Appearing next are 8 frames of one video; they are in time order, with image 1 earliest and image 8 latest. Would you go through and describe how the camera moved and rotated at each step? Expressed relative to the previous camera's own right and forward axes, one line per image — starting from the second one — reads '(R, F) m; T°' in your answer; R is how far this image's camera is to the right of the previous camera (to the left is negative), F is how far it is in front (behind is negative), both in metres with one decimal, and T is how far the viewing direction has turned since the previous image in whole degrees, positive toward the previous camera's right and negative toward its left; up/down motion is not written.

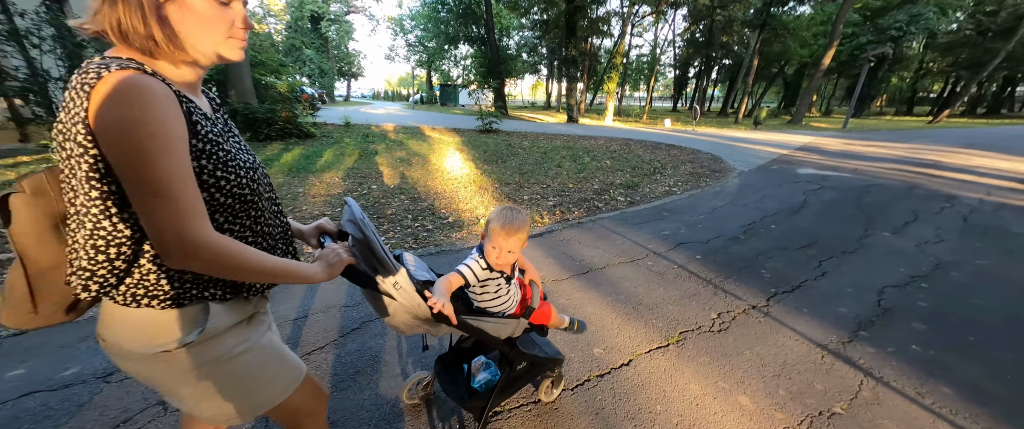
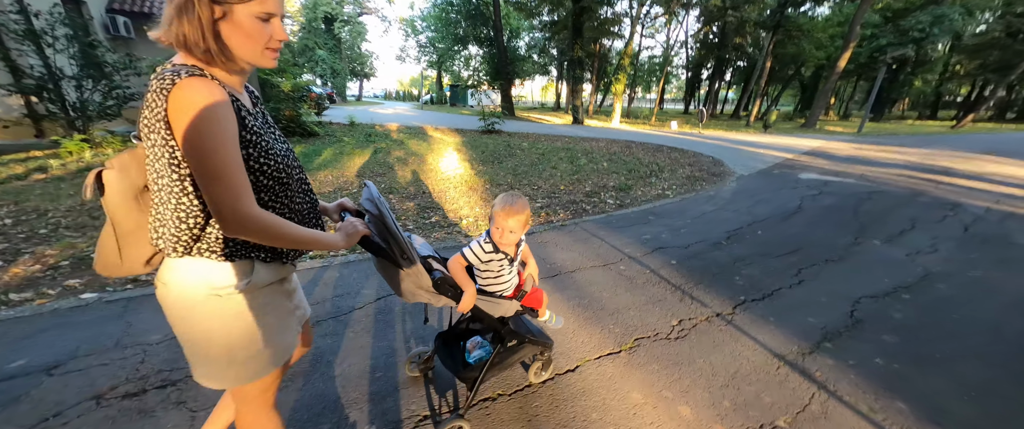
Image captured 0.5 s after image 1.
(+0.4, 0.0) m; -2°
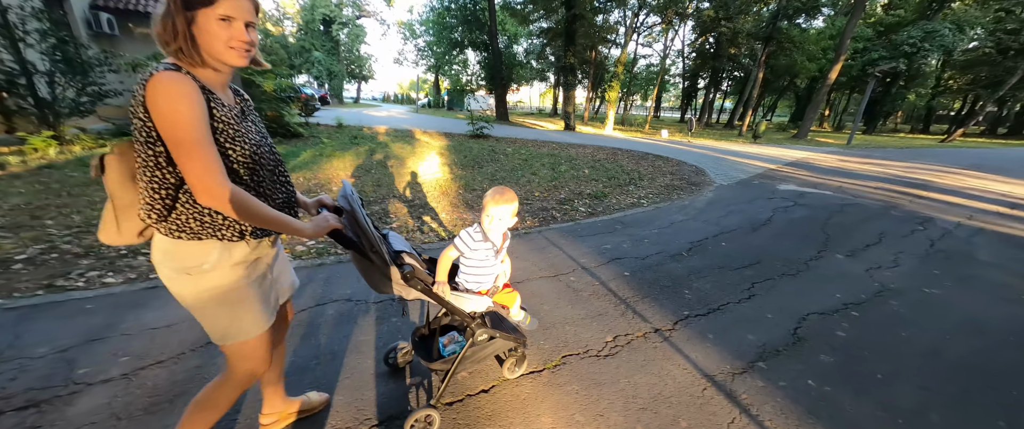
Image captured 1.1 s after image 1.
(+0.5, +0.1) m; 0°
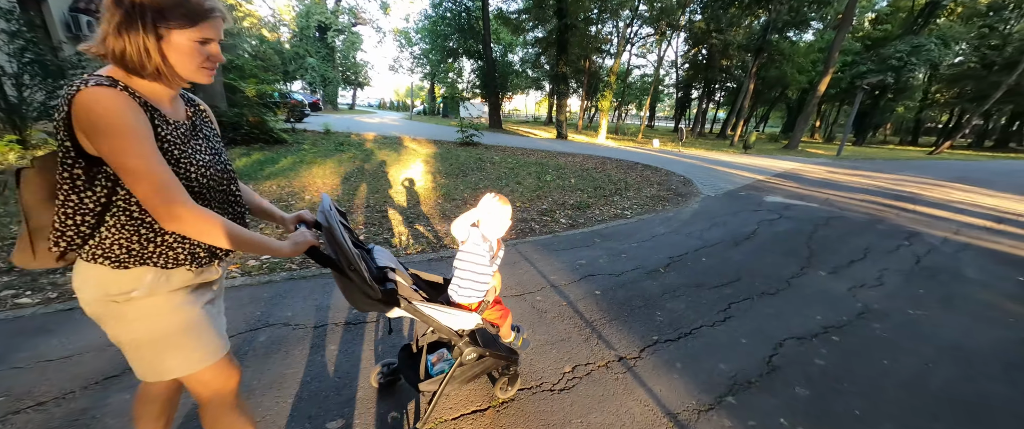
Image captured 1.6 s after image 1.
(+0.3, +0.2) m; +1°
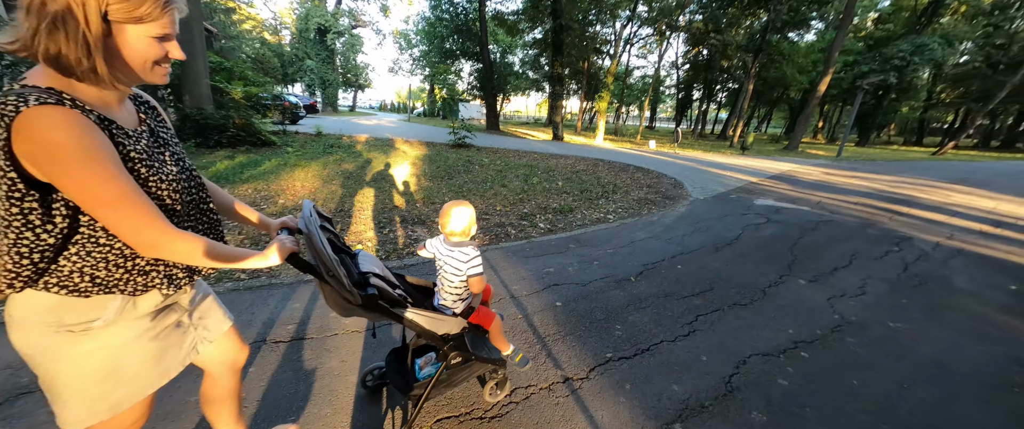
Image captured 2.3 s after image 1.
(+0.4, +0.2) m; 0°
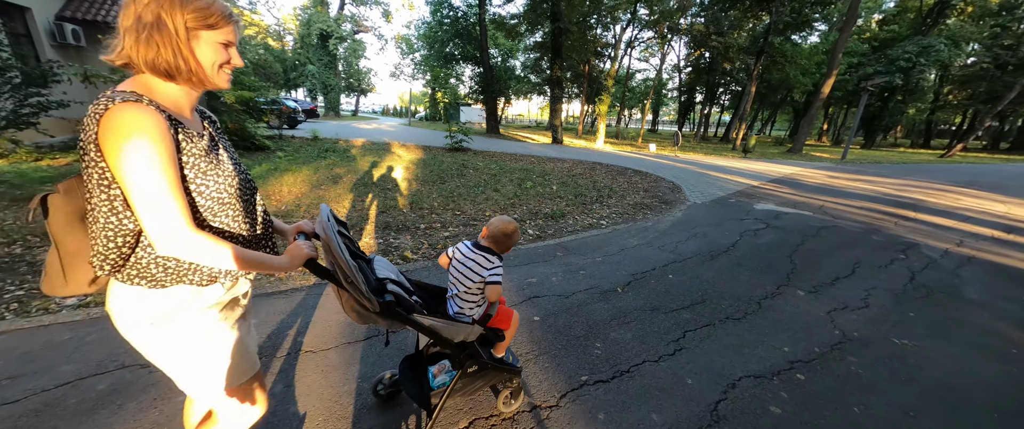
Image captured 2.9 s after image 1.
(+0.3, +0.2) m; -1°
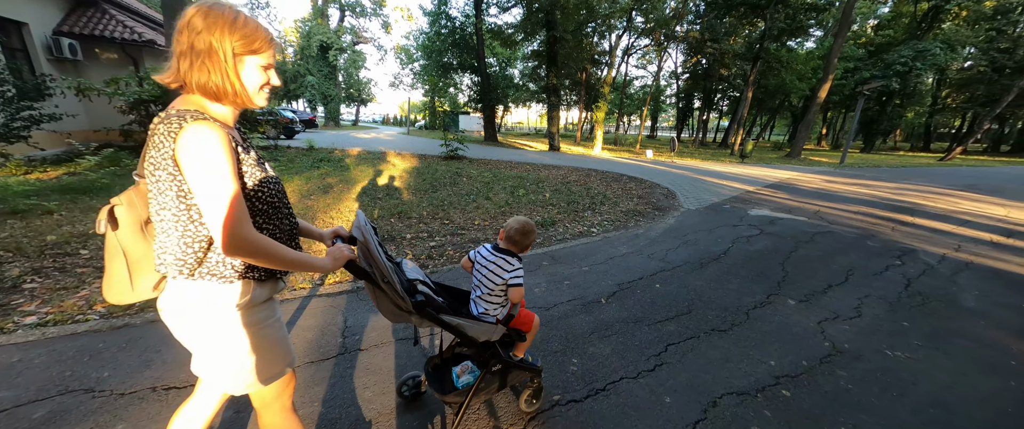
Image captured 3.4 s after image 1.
(+0.2, +0.1) m; 0°
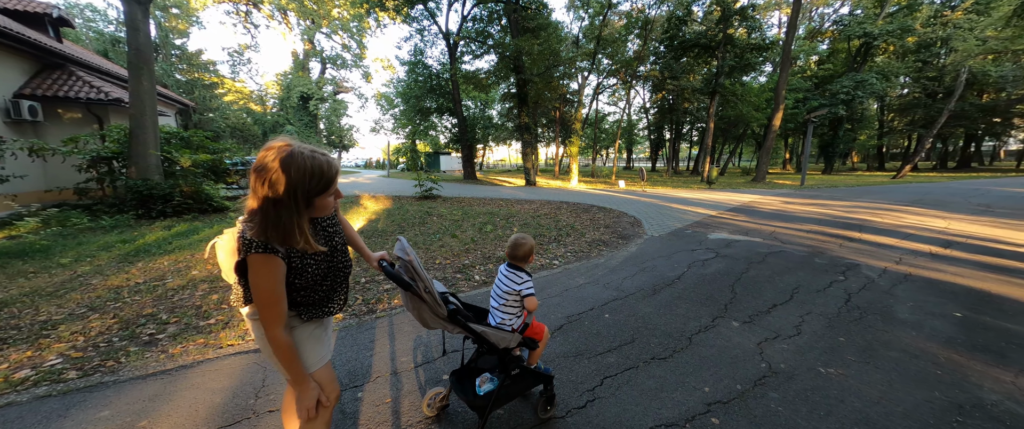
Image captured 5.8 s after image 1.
(+0.5, 0.0) m; +2°
